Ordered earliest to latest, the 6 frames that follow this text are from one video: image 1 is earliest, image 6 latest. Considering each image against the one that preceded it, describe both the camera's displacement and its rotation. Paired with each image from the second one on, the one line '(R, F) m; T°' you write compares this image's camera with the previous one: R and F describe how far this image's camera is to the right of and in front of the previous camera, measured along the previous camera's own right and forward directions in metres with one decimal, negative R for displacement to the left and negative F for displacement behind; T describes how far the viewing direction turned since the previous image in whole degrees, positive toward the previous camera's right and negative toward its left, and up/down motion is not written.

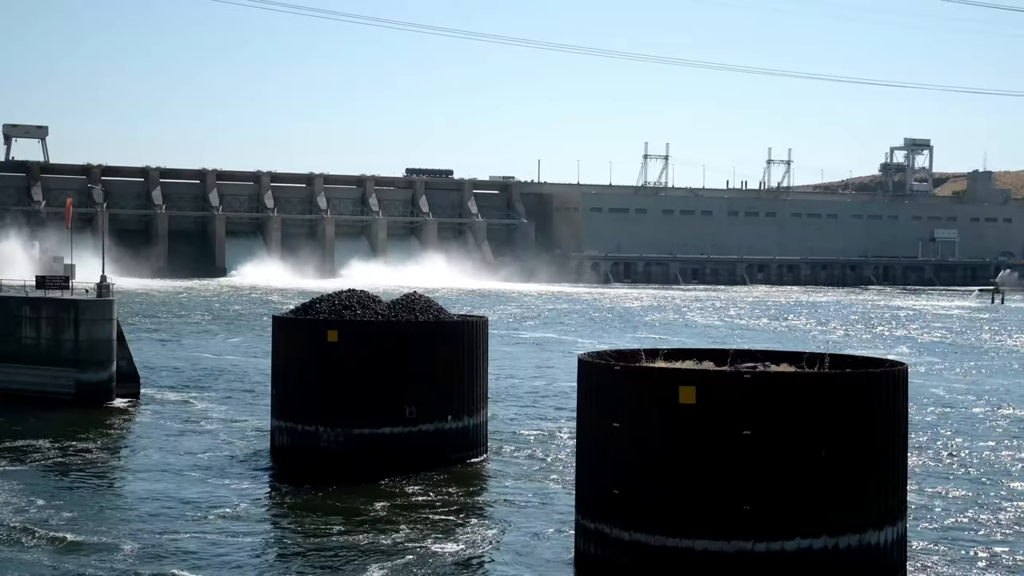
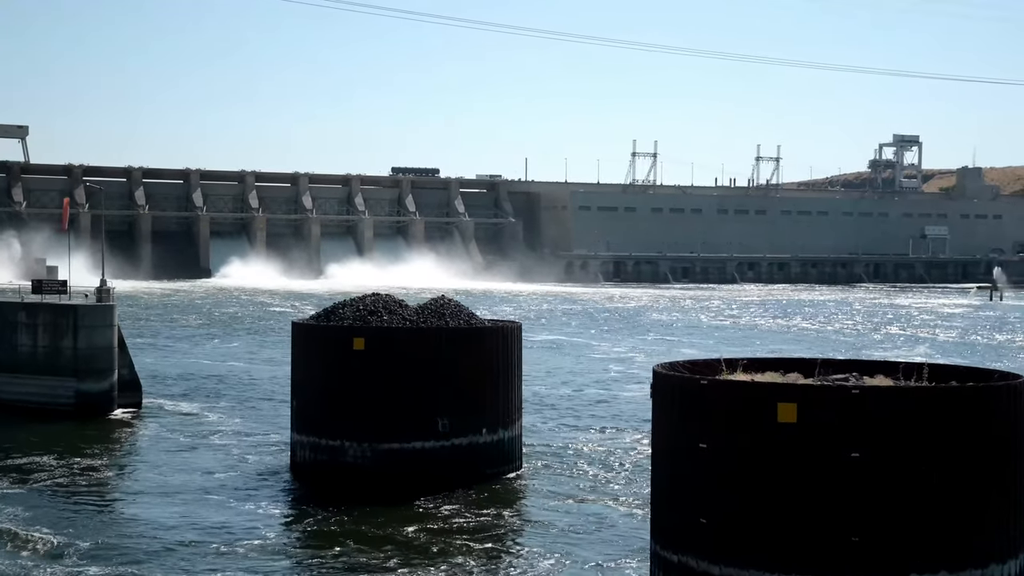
(-0.6, +0.9) m; +1°
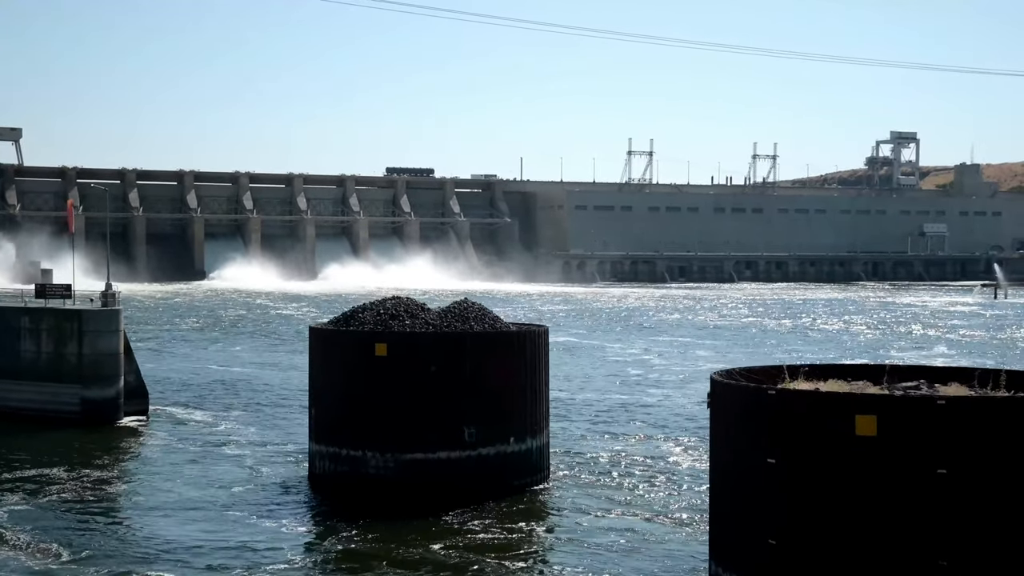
(-0.4, +0.5) m; 0°
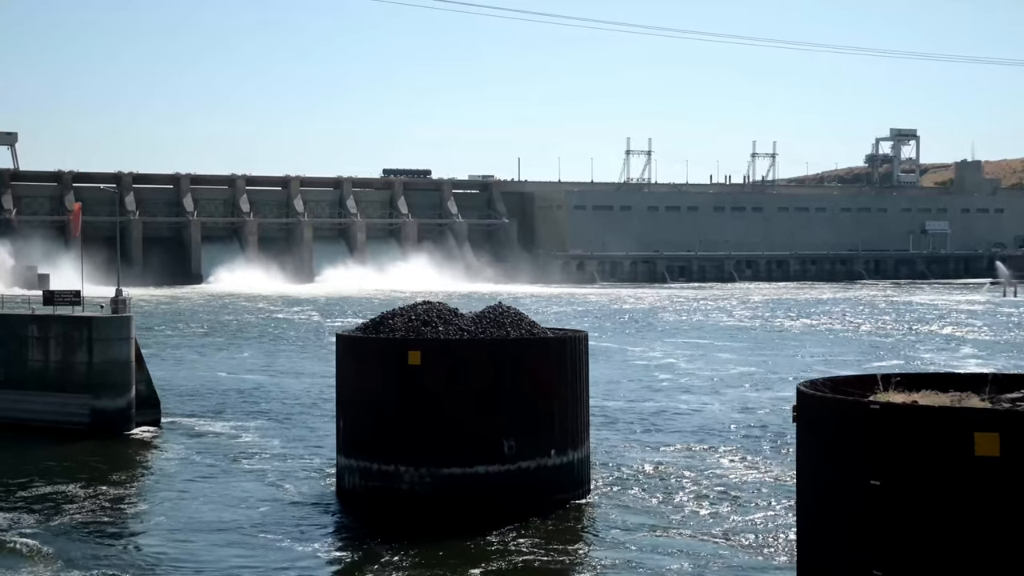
(-0.5, +0.7) m; 0°
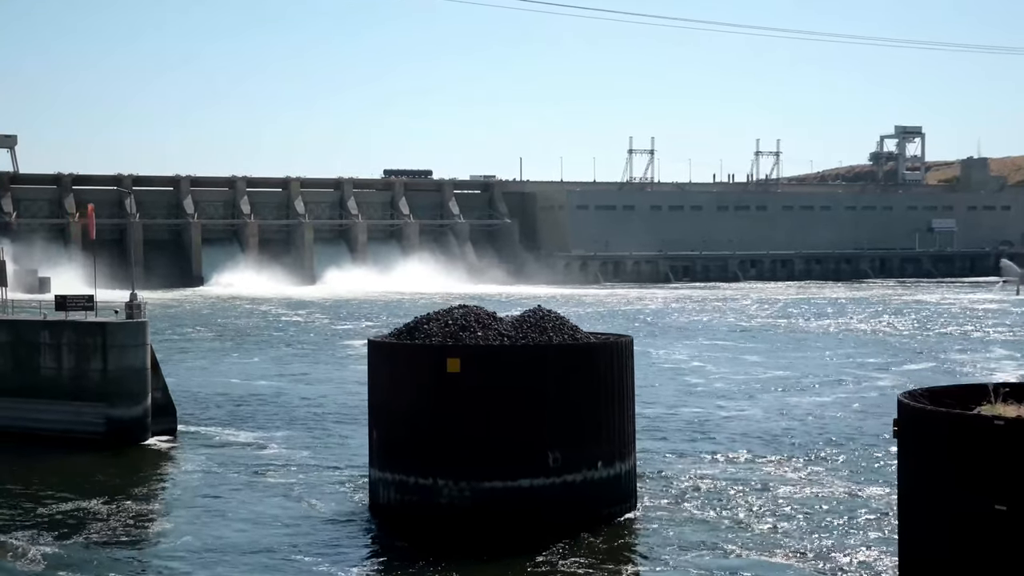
(-0.5, +0.7) m; 0°
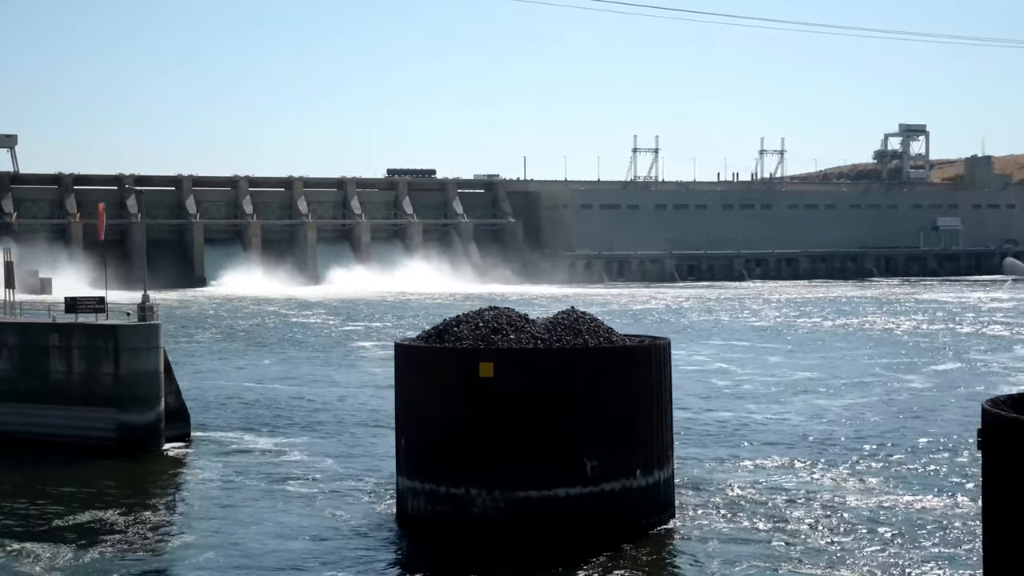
(-0.3, +0.5) m; 0°
